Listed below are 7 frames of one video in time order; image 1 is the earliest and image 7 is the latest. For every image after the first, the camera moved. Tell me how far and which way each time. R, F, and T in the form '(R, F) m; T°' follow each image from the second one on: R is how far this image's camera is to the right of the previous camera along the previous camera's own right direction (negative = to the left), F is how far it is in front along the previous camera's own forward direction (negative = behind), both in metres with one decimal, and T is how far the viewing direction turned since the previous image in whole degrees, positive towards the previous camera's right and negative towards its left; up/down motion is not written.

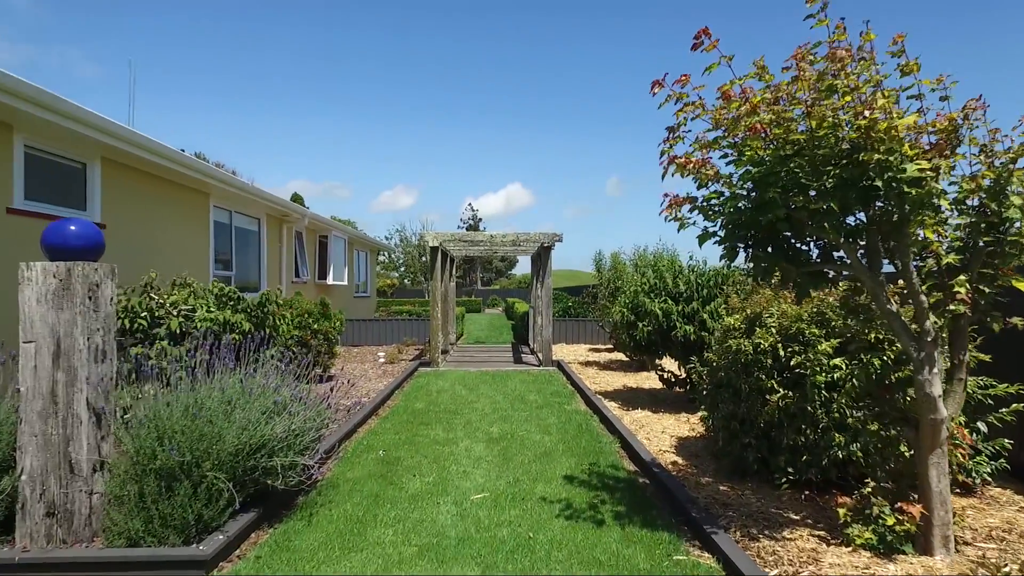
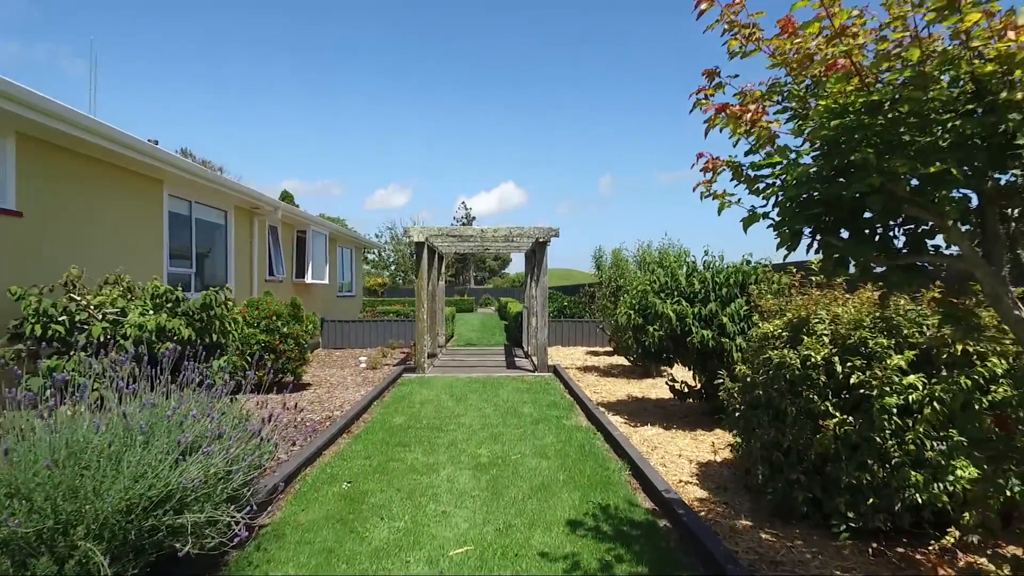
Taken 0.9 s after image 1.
(0.0, +0.8) m; +1°
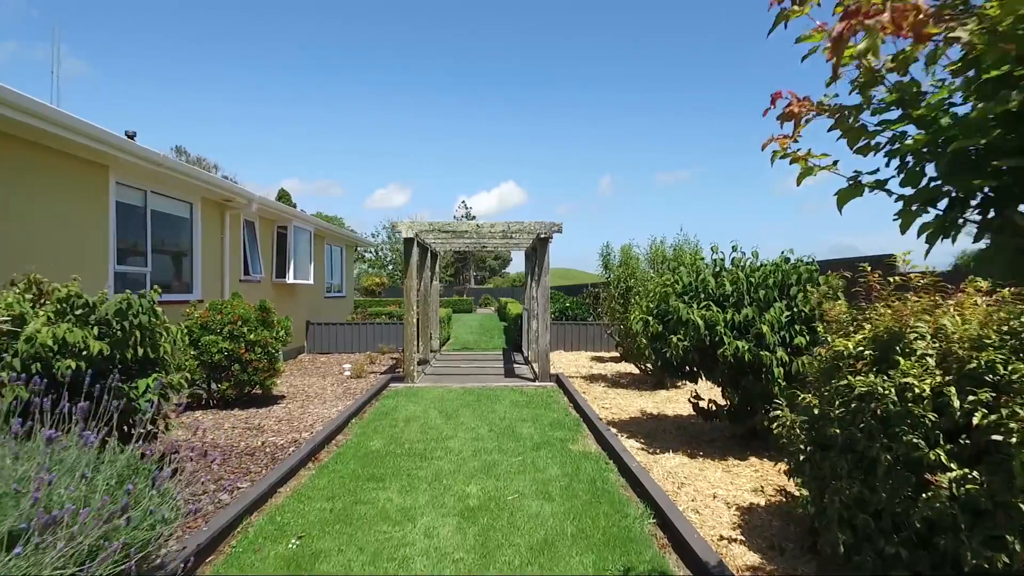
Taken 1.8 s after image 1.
(0.0, +0.9) m; 0°
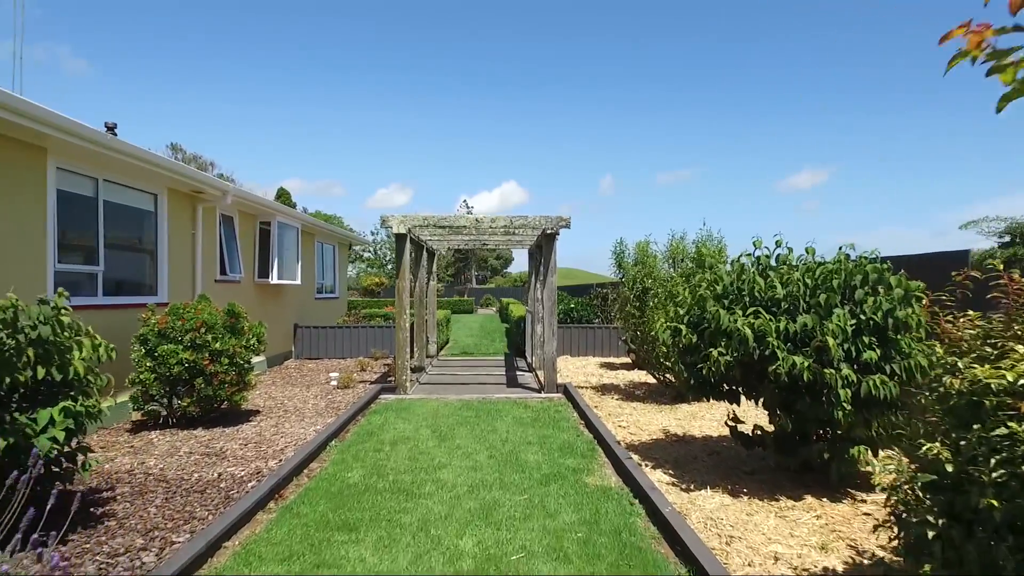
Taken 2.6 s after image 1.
(0.0, +0.9) m; 0°
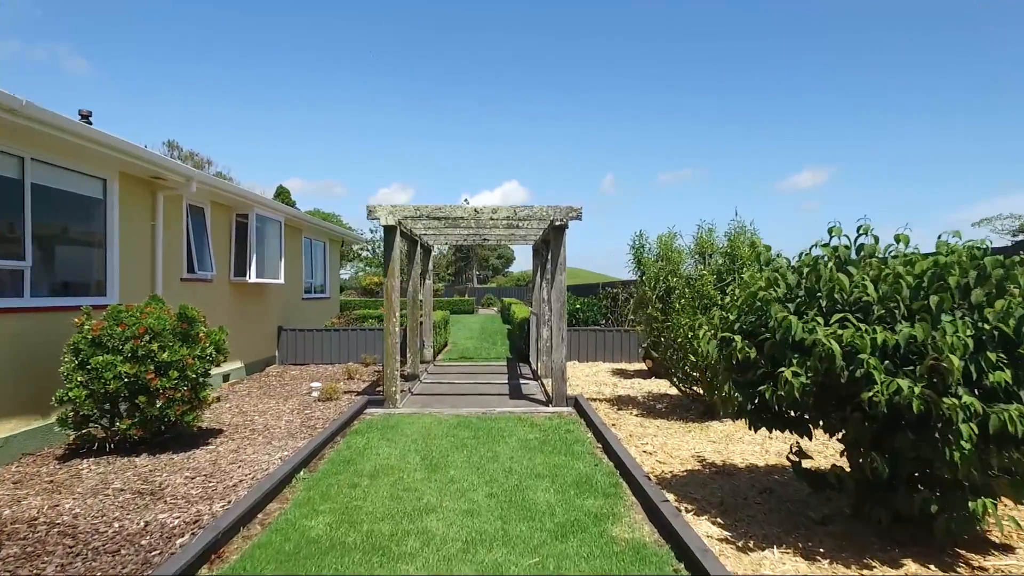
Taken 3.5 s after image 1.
(0.0, +1.0) m; 0°
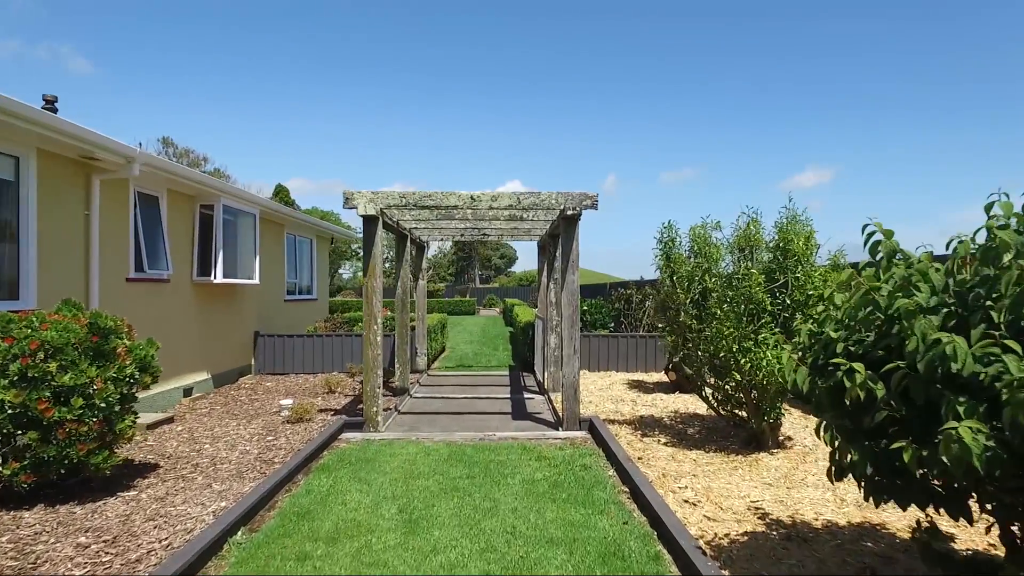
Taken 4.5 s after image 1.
(0.0, +1.1) m; 0°
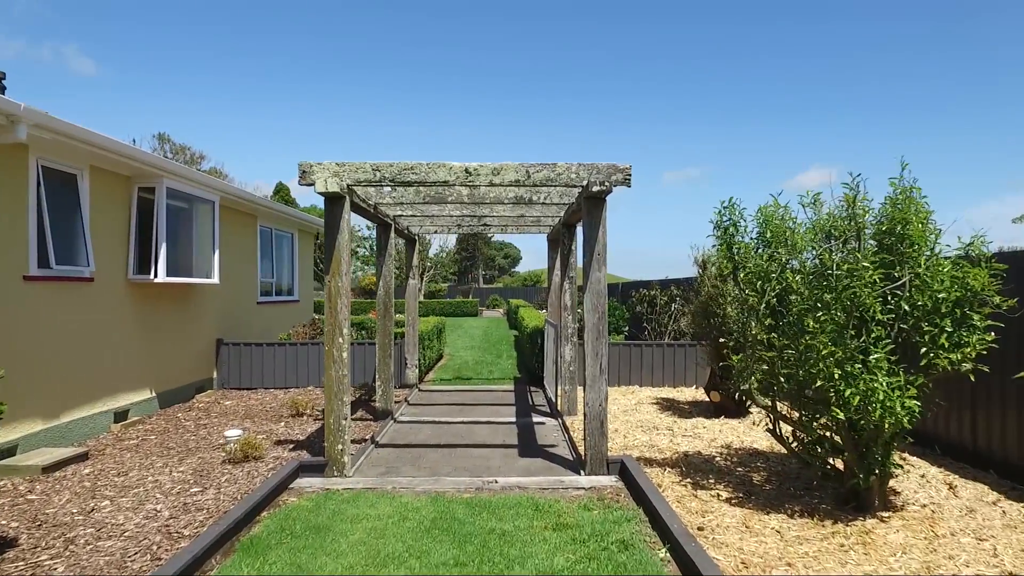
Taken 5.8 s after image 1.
(0.0, +1.4) m; 0°
